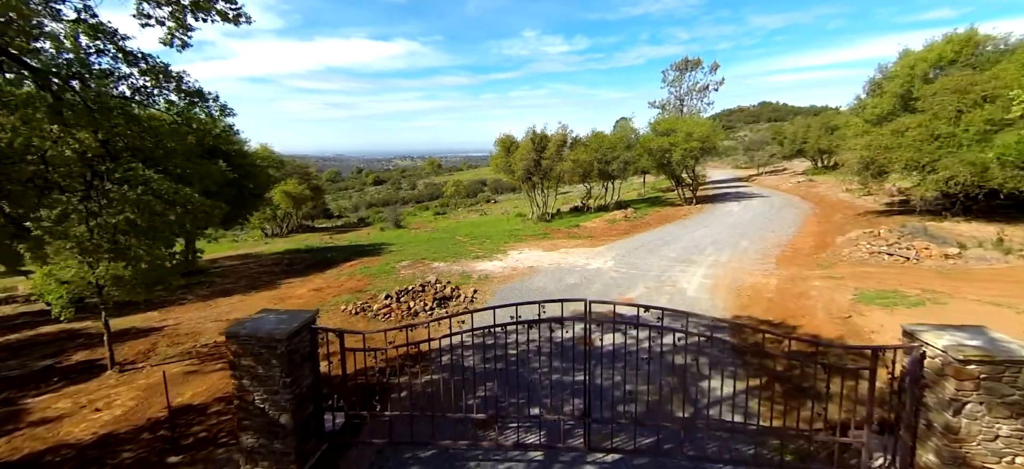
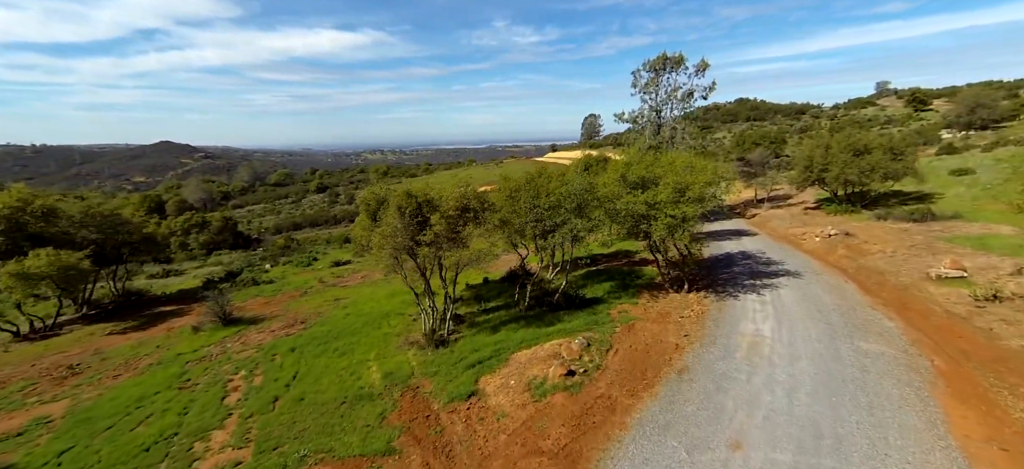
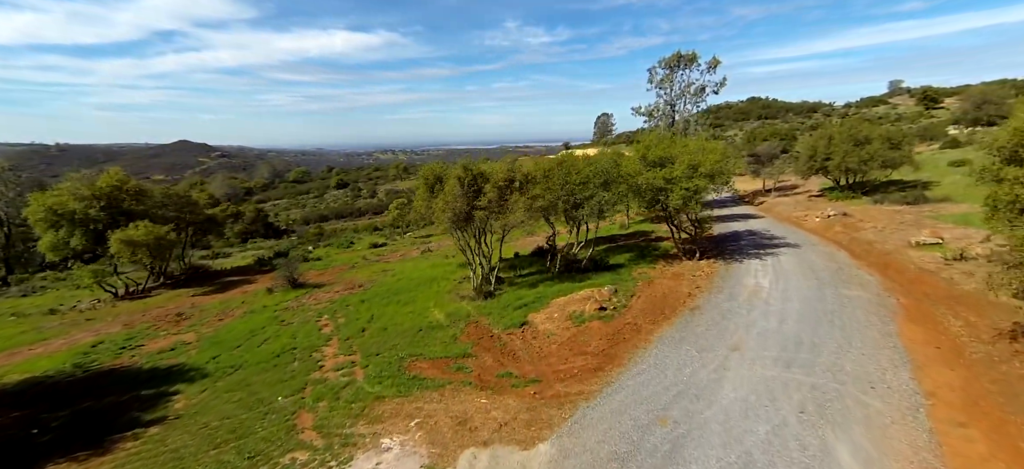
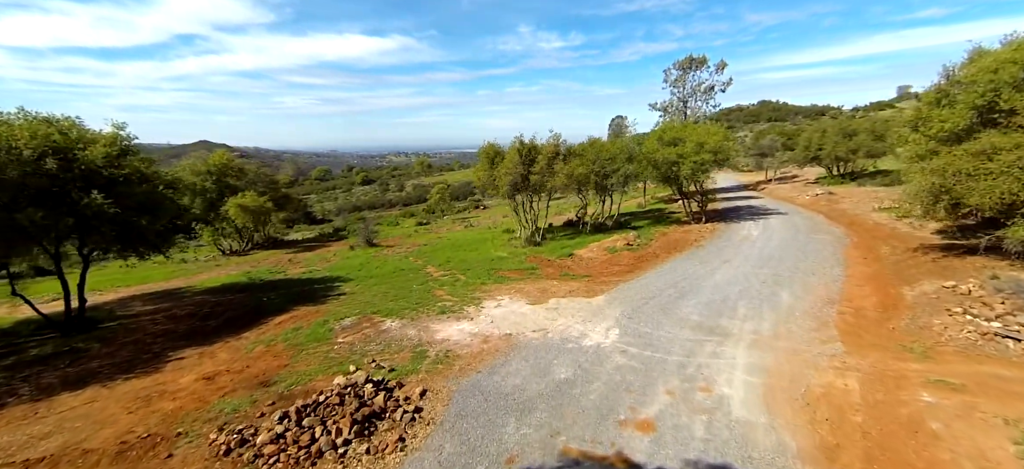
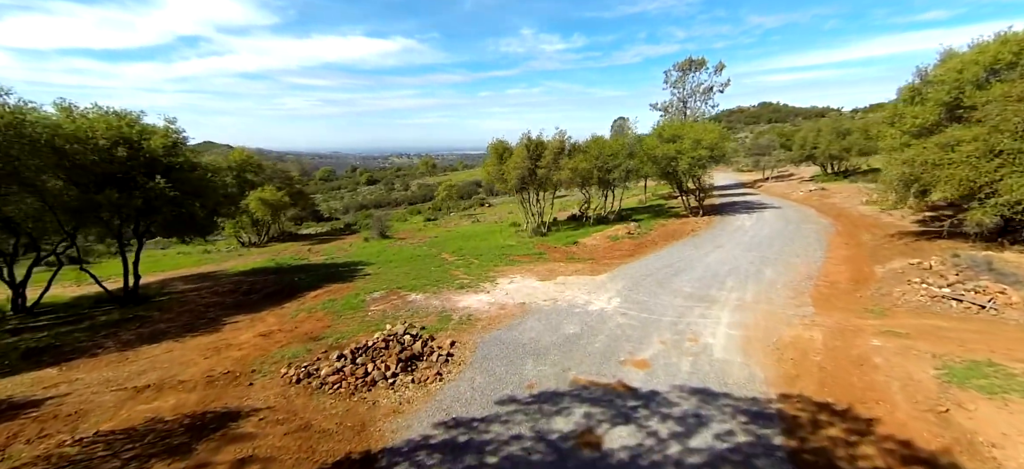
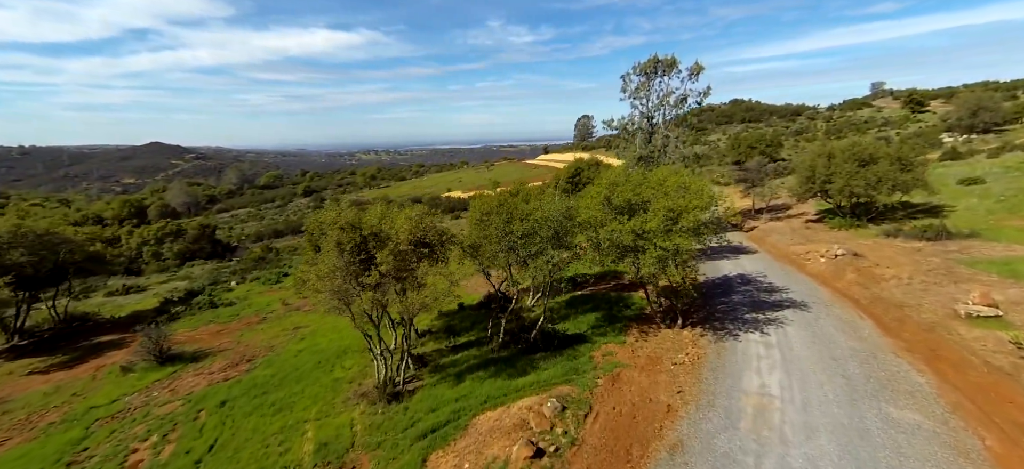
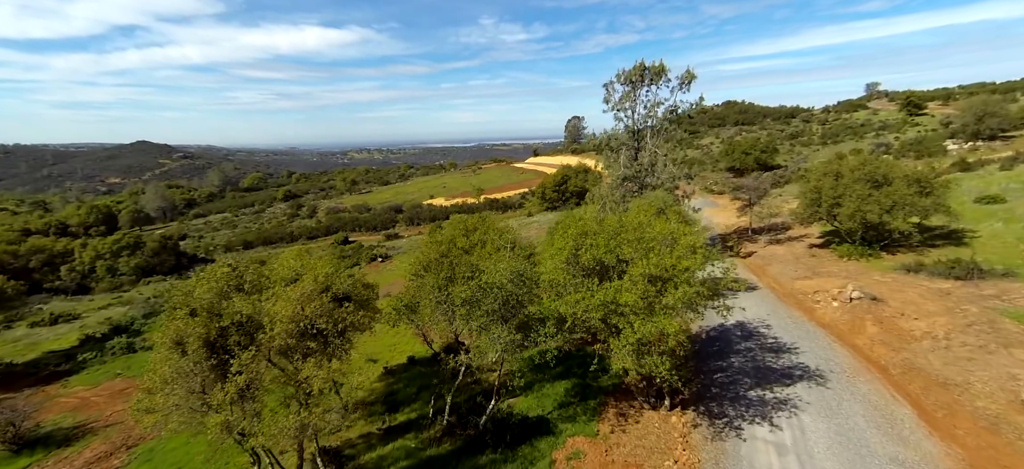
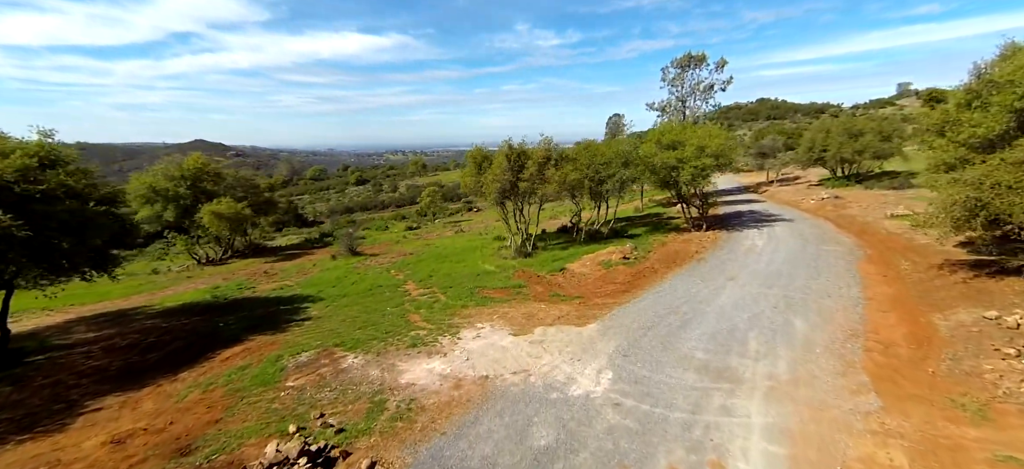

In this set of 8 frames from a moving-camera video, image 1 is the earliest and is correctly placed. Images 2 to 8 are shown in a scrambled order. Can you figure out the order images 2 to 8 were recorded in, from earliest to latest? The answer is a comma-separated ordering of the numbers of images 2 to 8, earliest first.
5, 4, 8, 3, 2, 6, 7
